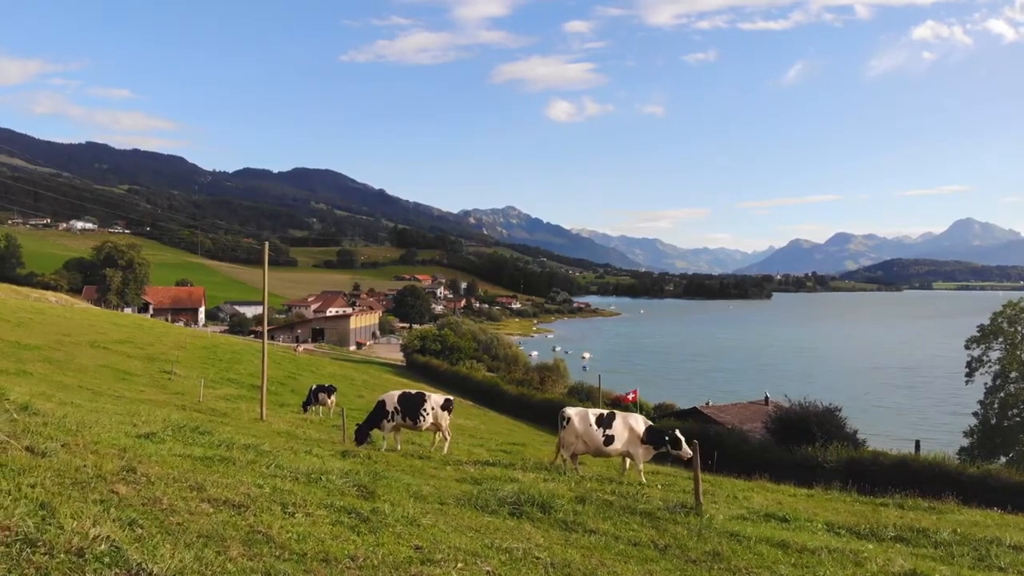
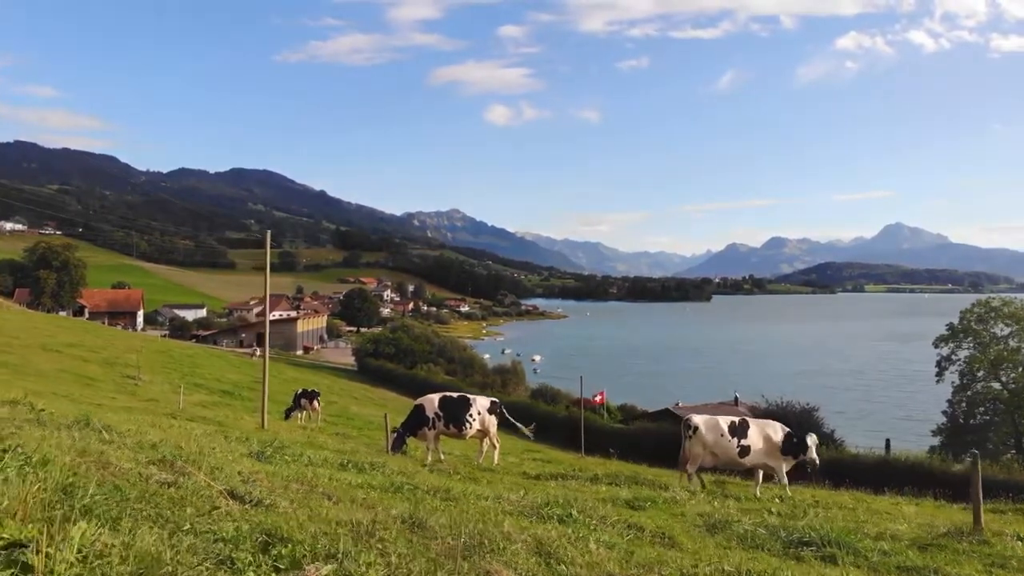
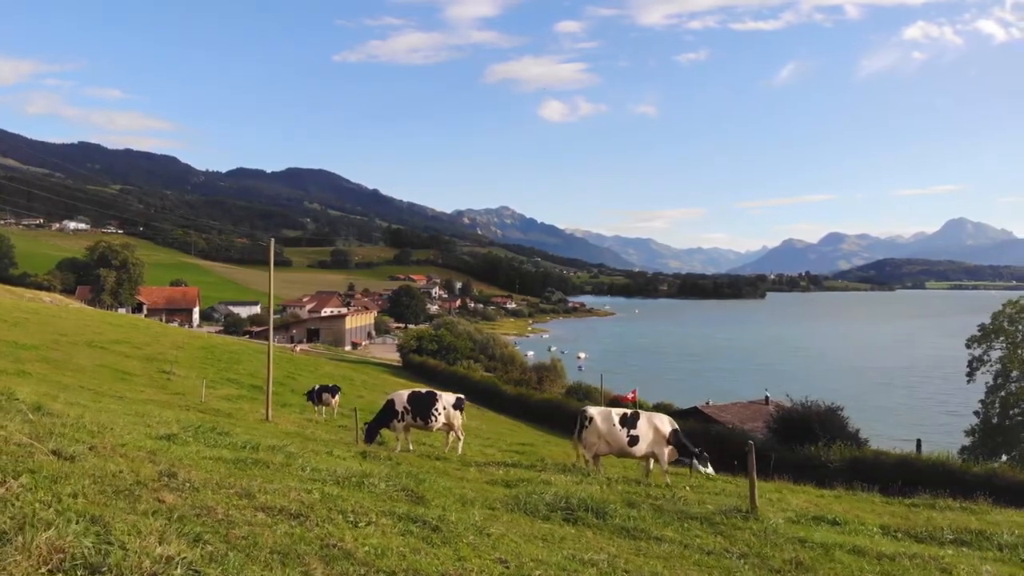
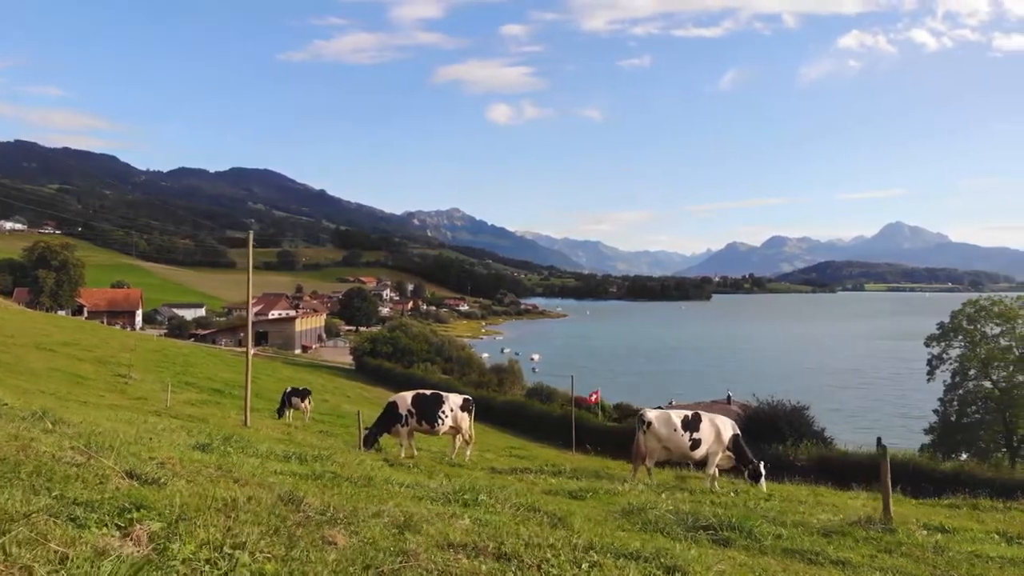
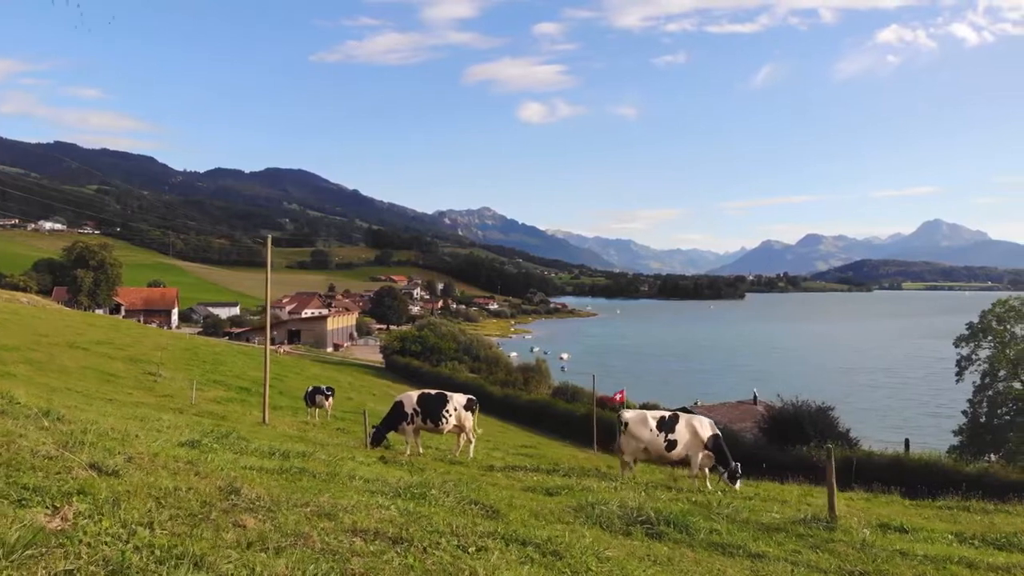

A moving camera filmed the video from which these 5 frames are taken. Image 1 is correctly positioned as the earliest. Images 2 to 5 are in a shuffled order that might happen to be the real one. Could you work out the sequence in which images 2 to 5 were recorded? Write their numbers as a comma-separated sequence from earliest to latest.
3, 5, 4, 2
